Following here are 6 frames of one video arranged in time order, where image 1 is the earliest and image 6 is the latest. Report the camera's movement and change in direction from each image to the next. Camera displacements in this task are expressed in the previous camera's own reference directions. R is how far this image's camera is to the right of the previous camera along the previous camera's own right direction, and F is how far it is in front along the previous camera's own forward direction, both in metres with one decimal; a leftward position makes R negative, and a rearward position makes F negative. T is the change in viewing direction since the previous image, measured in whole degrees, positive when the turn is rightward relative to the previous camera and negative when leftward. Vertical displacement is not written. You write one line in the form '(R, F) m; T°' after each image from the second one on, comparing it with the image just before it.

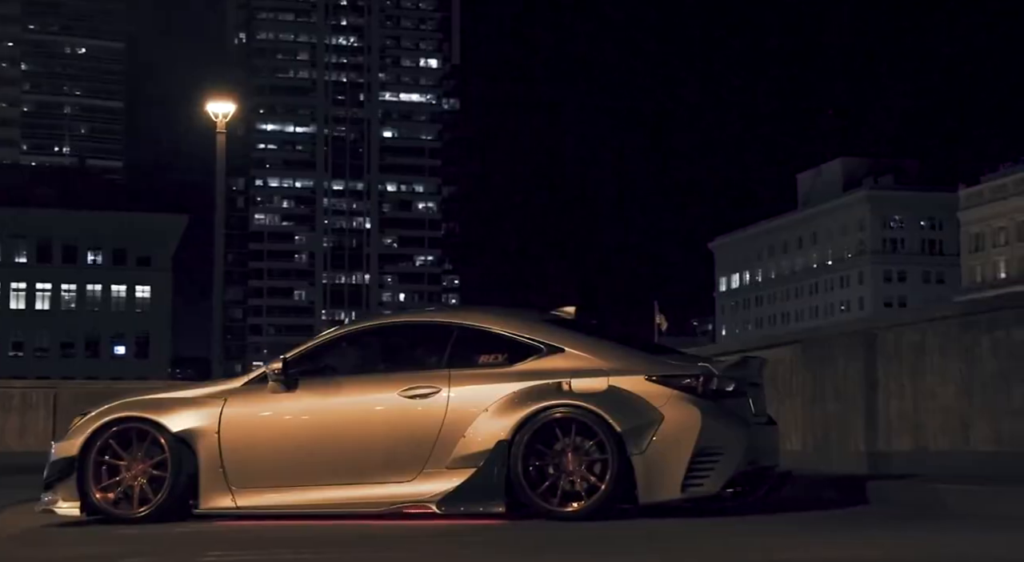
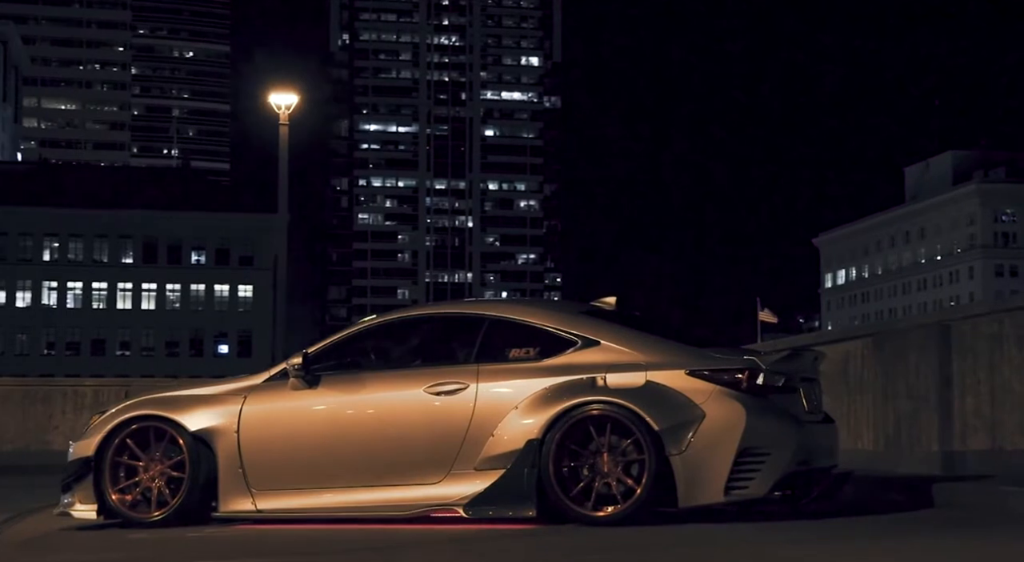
(+0.4, +0.5) m; -4°
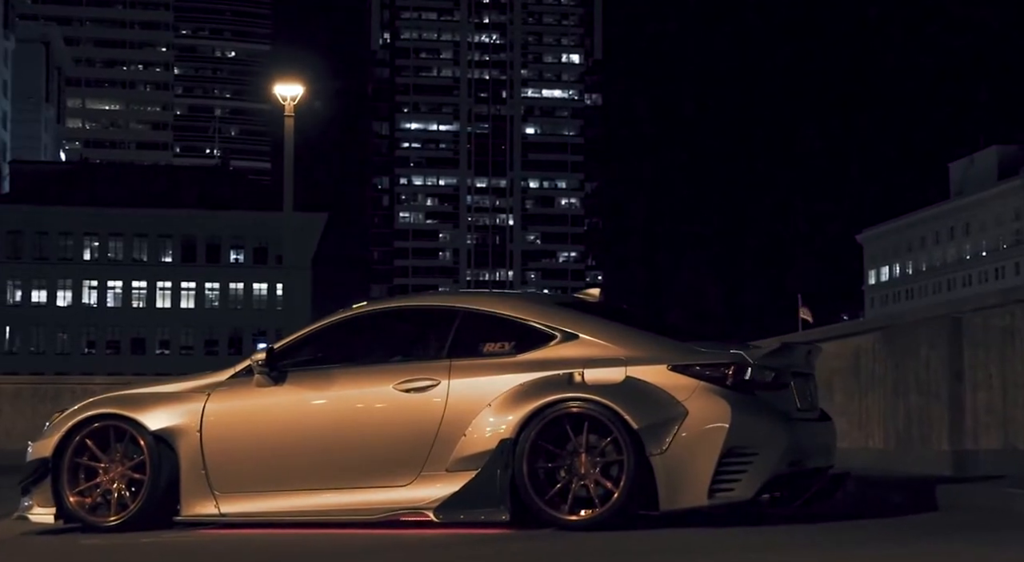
(+0.3, +0.4) m; -2°
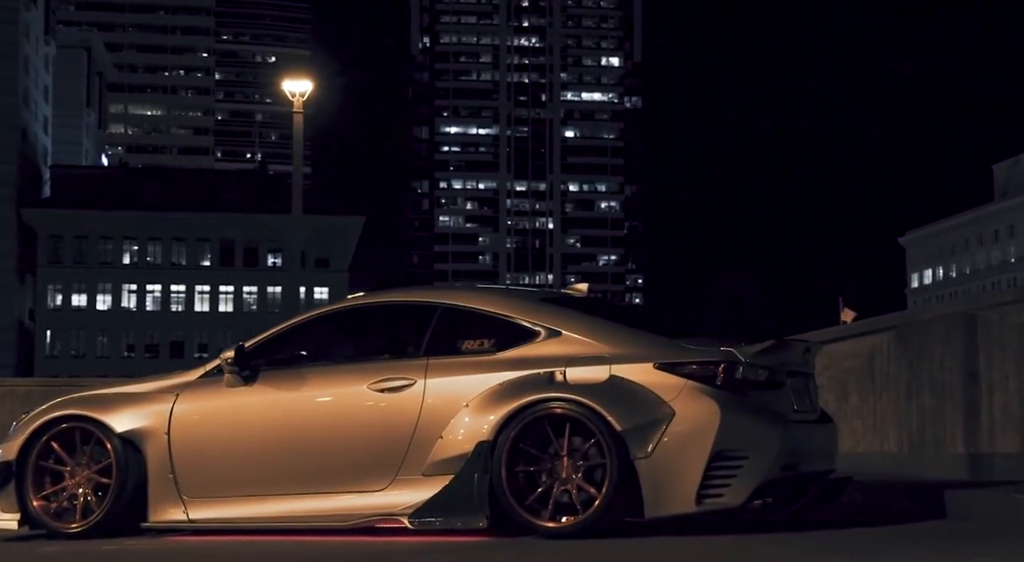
(+0.3, +0.3) m; -2°
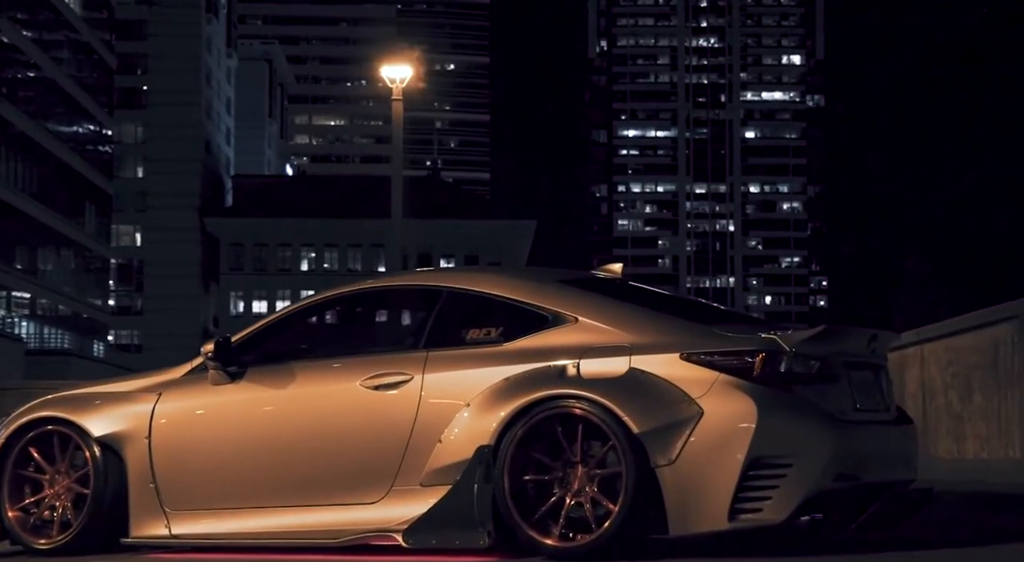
(+0.7, +0.9) m; -8°
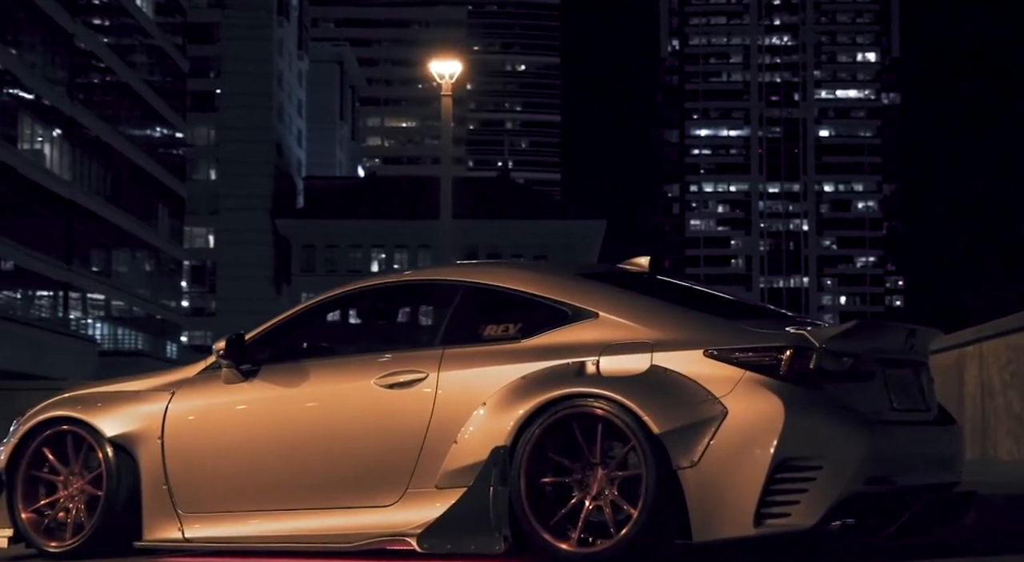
(+0.2, +0.2) m; -3°
